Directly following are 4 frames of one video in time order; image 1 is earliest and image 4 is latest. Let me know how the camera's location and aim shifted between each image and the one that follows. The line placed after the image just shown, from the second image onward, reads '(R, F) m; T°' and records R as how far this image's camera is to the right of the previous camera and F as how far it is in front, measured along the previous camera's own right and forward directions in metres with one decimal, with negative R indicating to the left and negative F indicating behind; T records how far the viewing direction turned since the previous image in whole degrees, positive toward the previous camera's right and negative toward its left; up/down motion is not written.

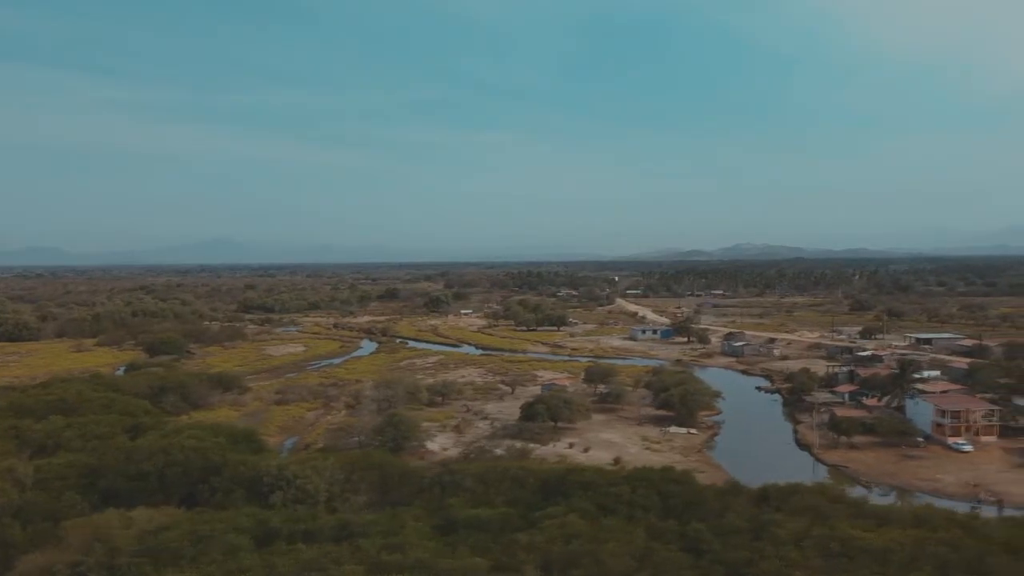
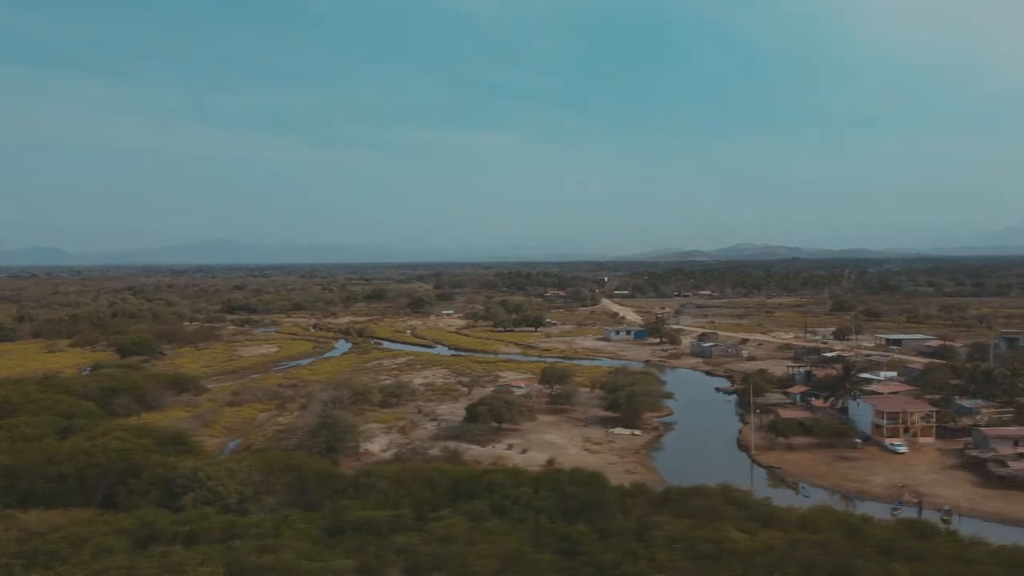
(+3.0, -0.1) m; 0°
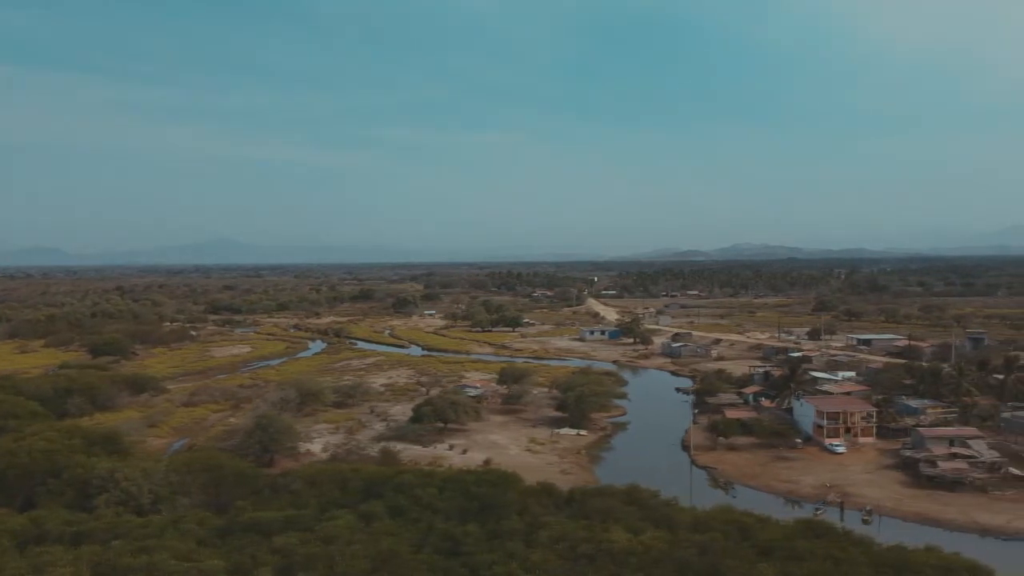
(+2.9, 0.0) m; 0°
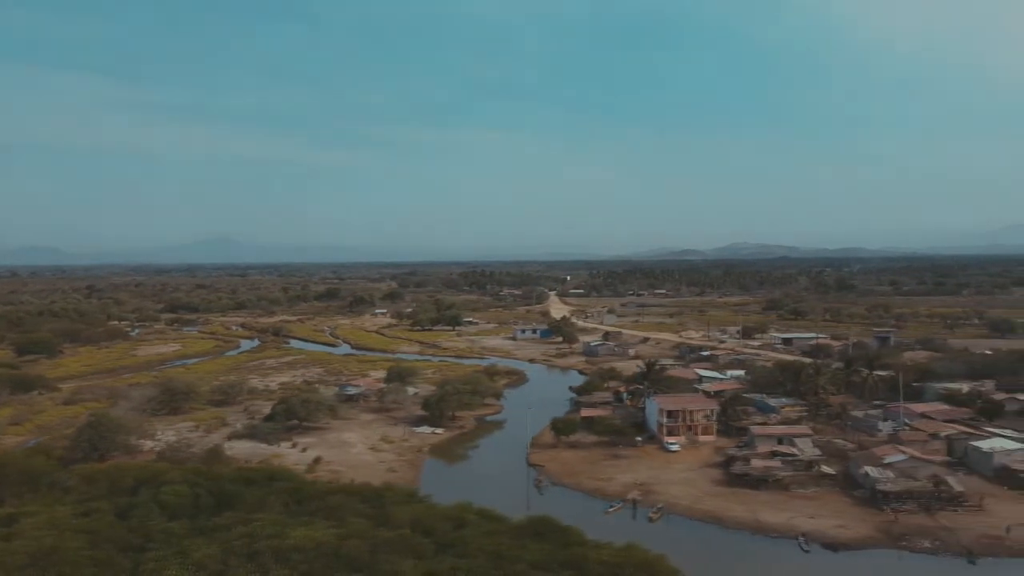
(+7.7, -0.1) m; 0°
